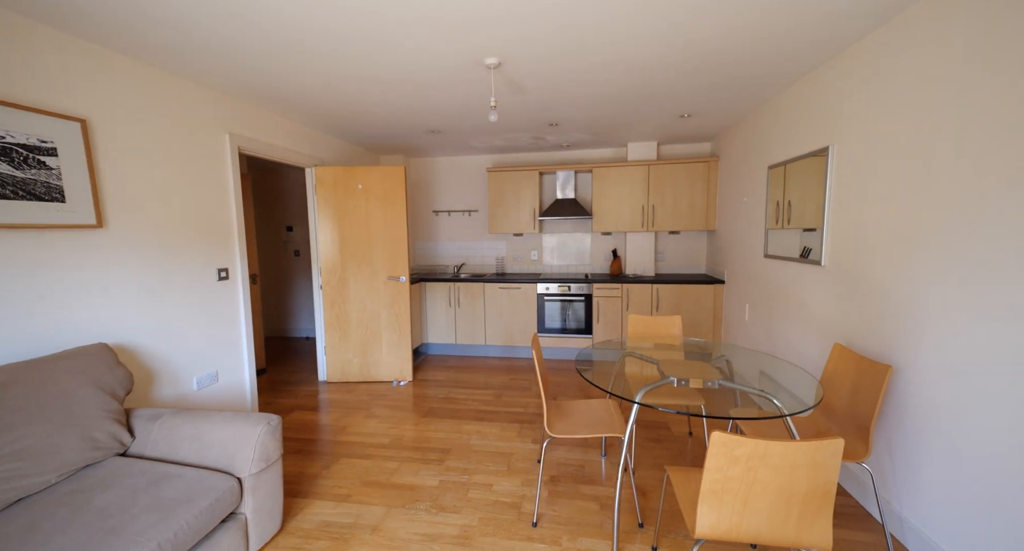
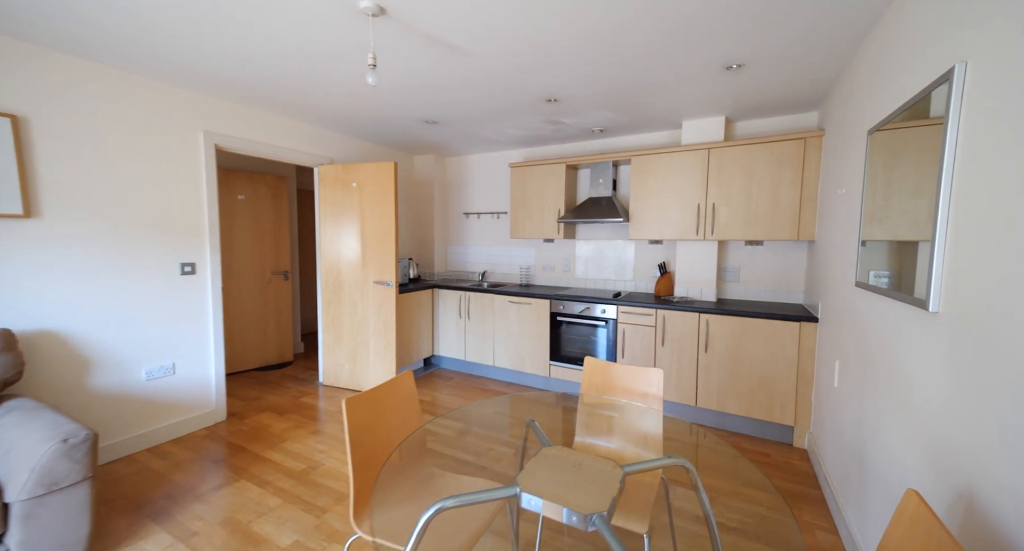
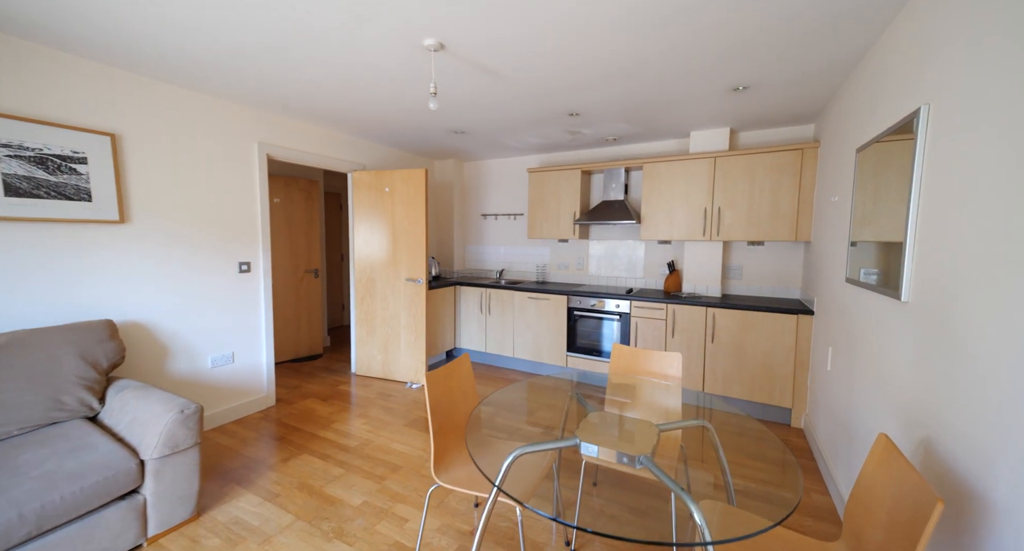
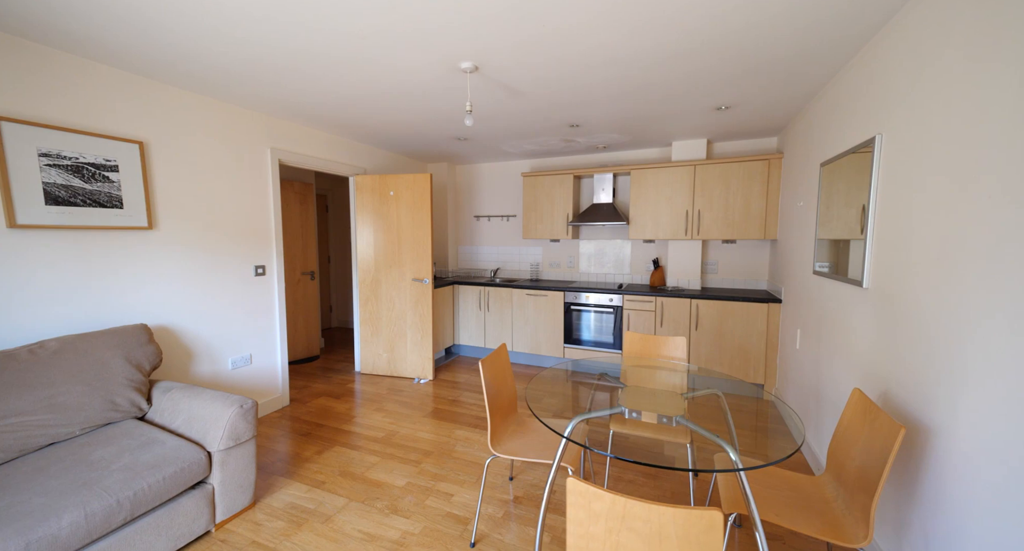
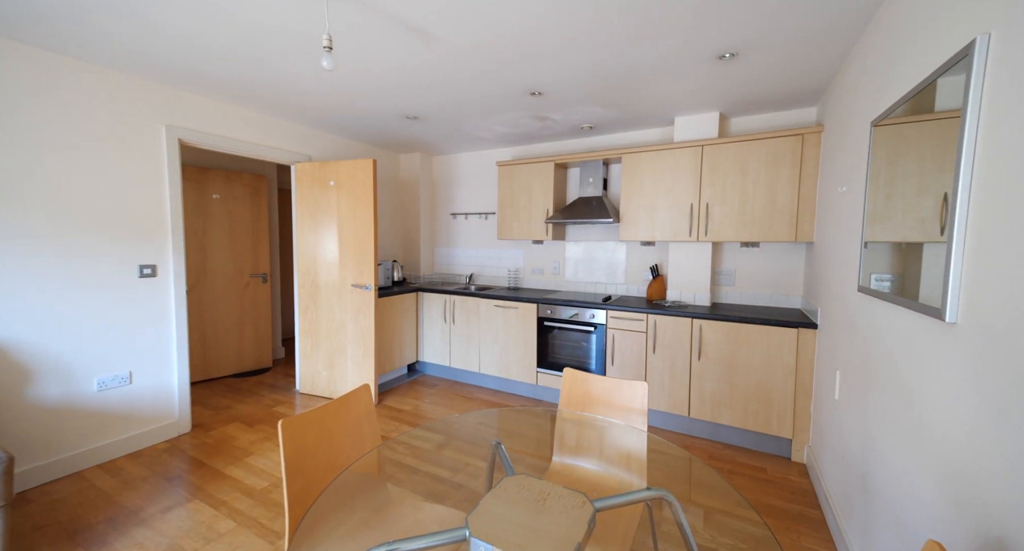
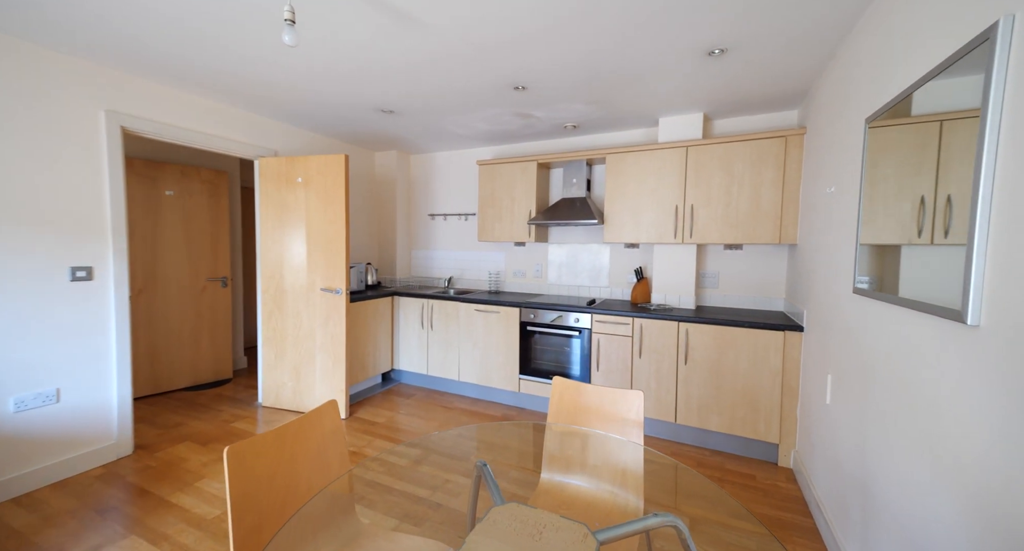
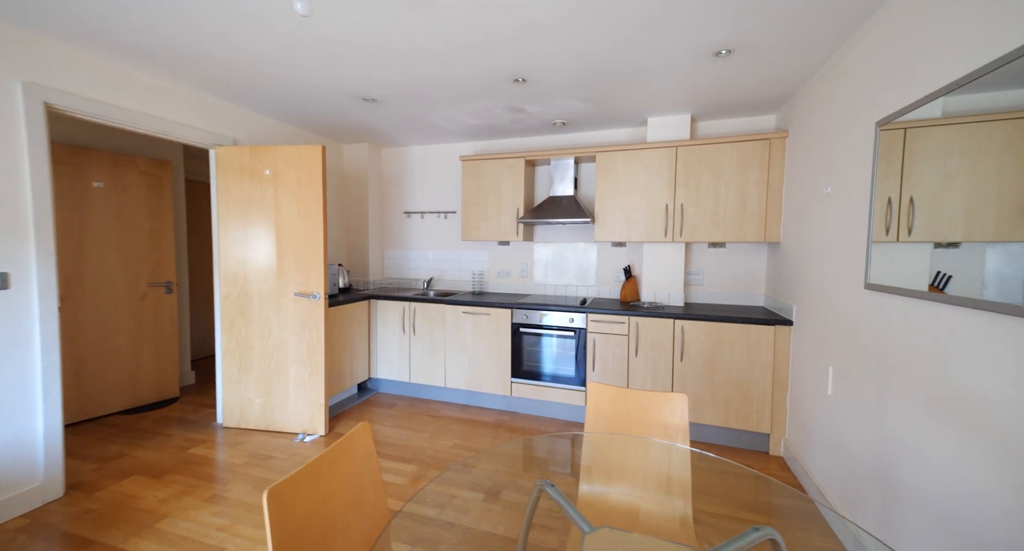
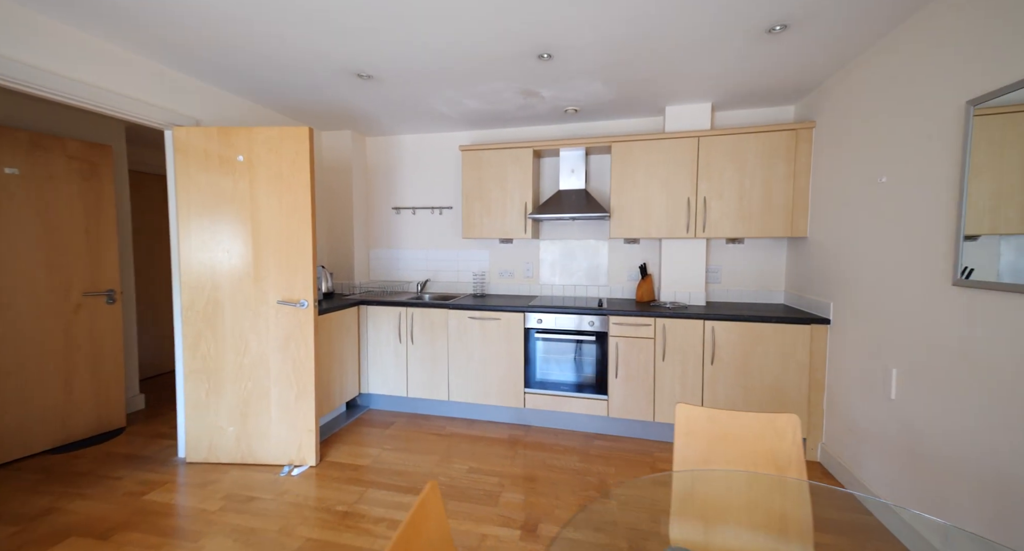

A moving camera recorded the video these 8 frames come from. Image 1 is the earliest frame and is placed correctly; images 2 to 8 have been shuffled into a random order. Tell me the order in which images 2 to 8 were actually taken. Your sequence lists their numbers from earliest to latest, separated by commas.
4, 3, 2, 5, 6, 7, 8
